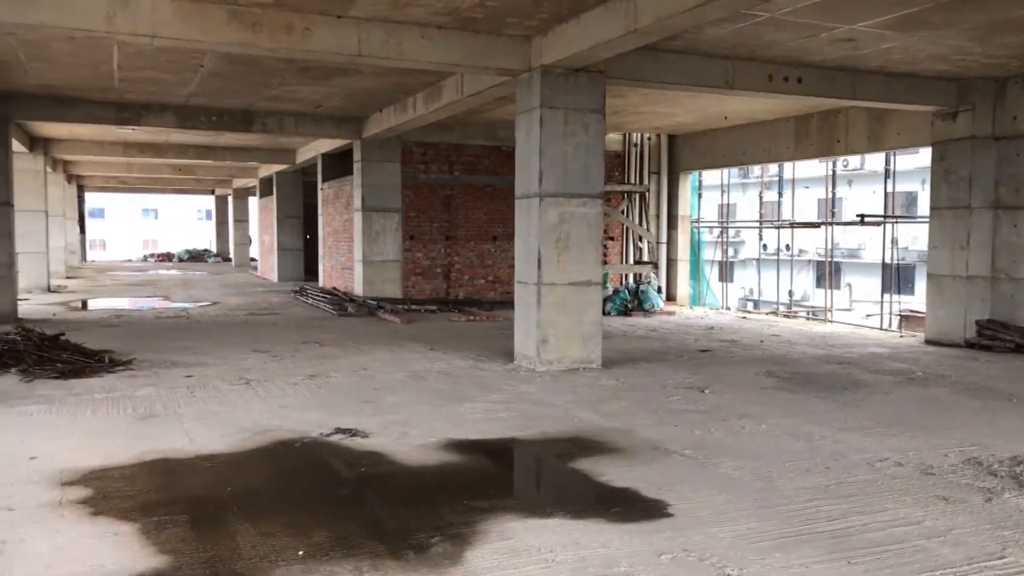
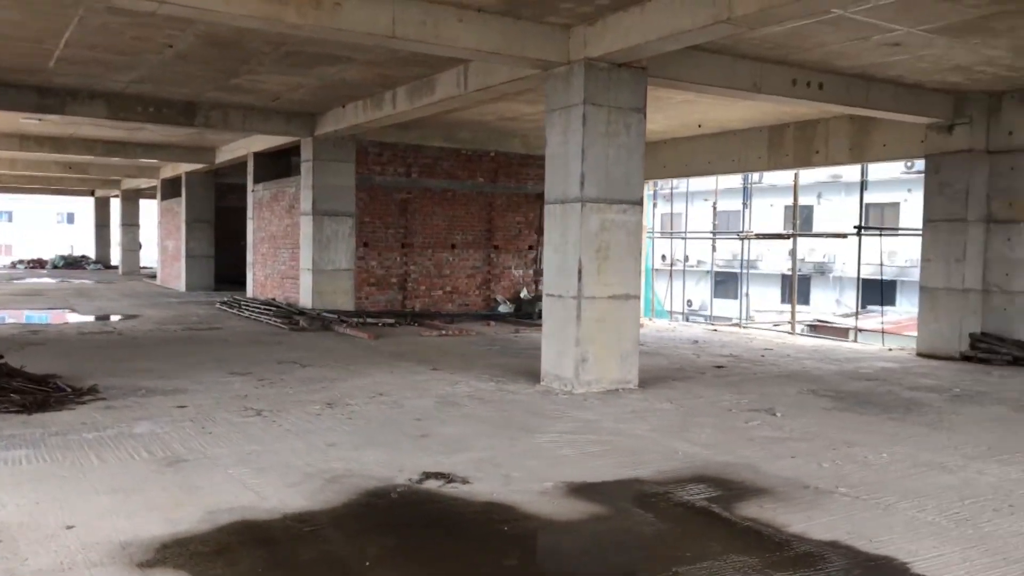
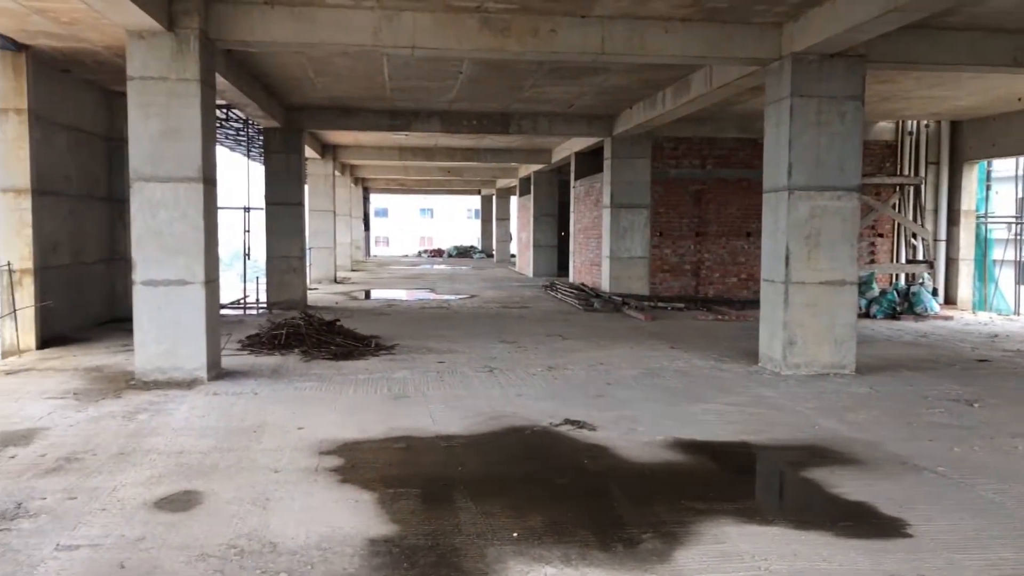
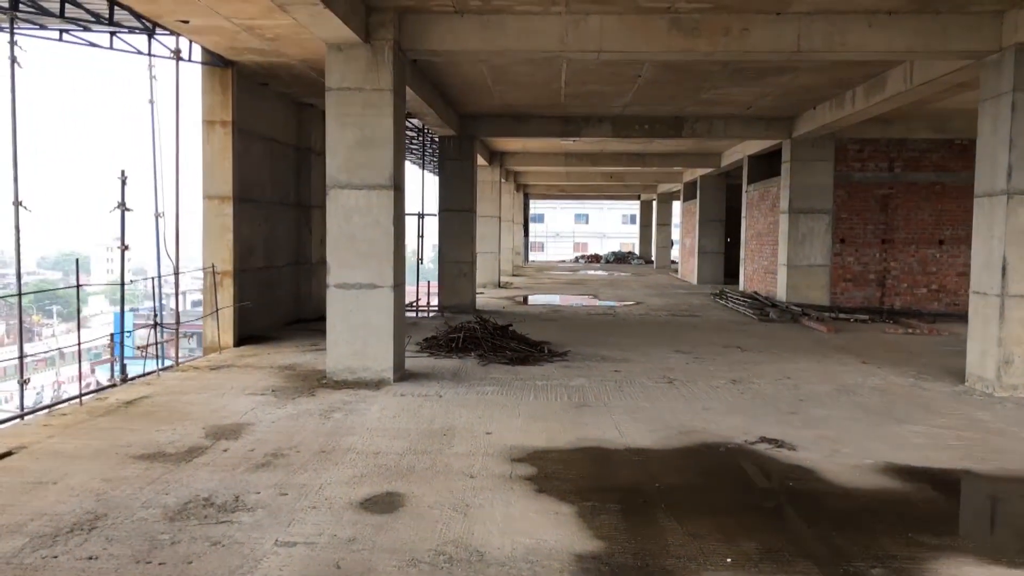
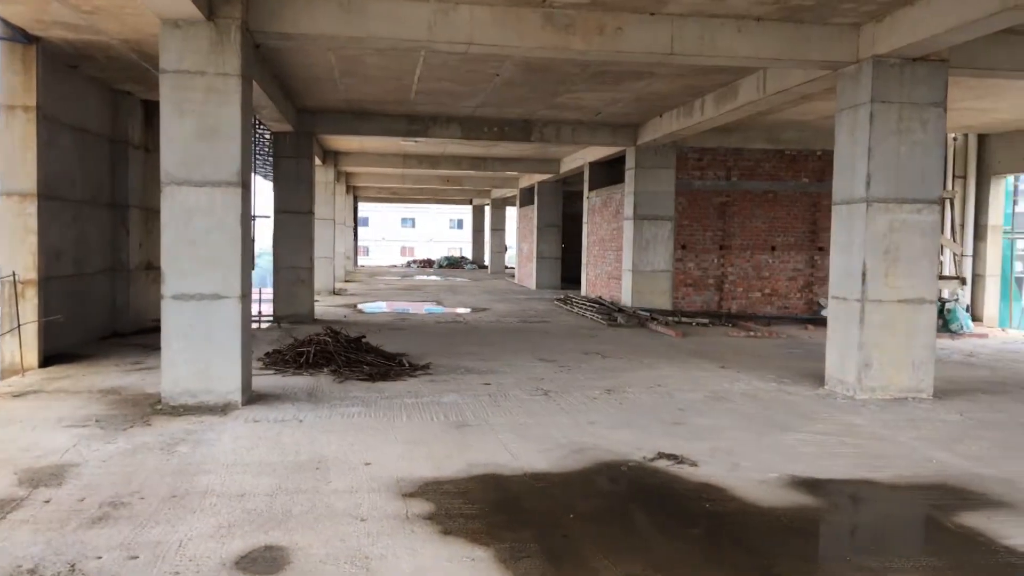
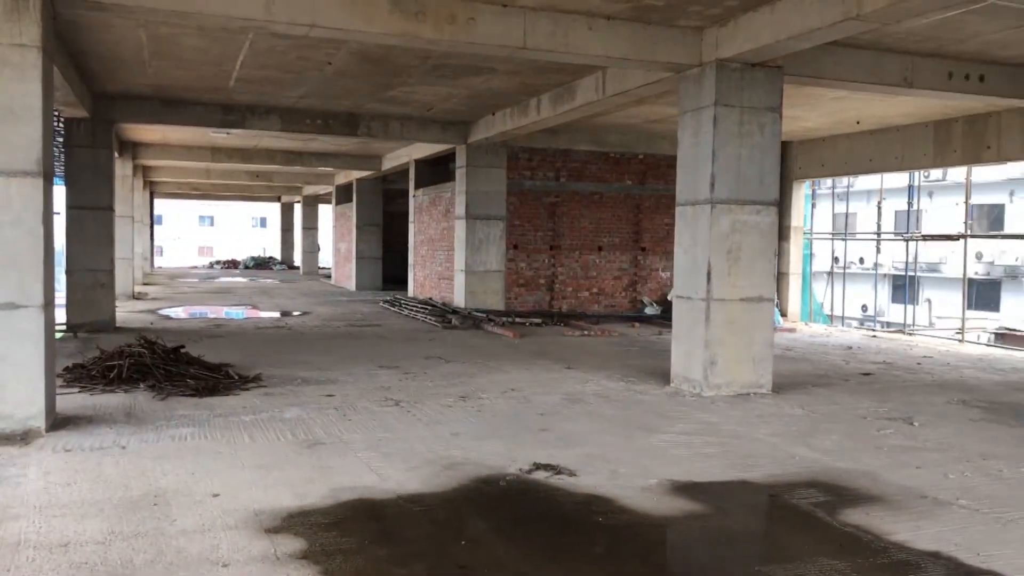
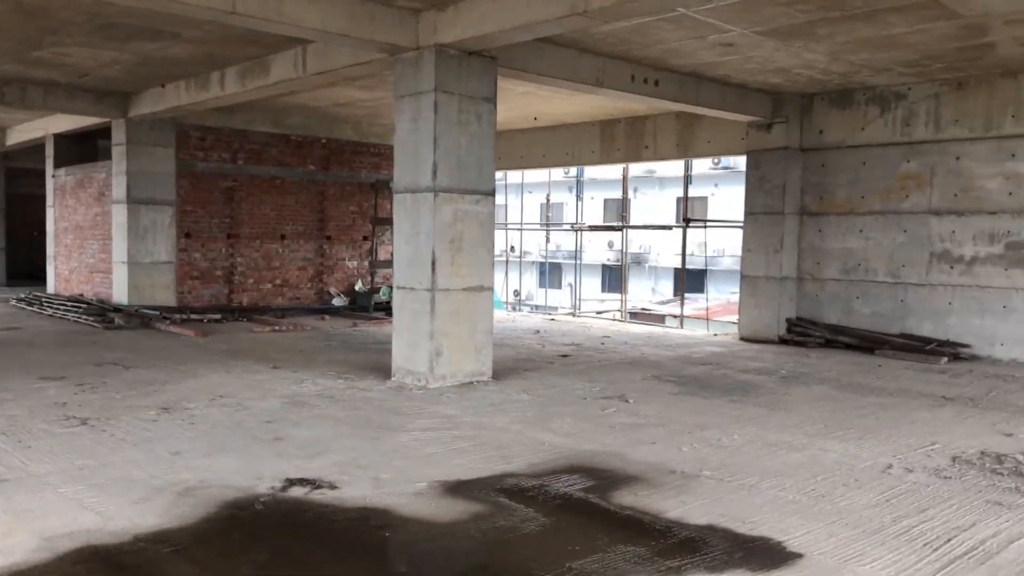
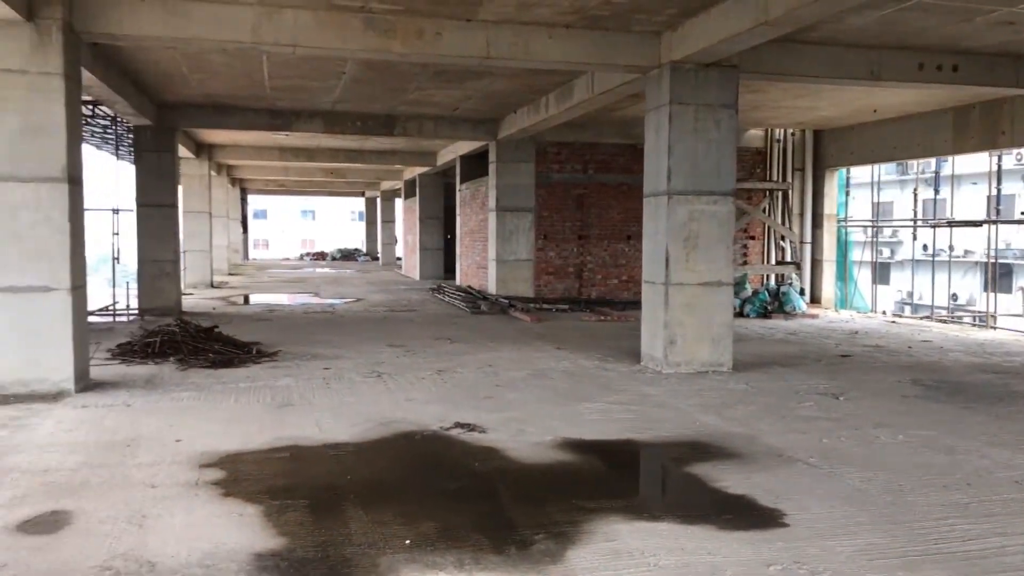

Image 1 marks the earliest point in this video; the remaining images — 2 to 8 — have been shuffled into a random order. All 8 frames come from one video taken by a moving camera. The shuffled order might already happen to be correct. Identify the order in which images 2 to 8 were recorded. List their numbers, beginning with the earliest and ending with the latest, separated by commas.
8, 3, 4, 5, 6, 2, 7
